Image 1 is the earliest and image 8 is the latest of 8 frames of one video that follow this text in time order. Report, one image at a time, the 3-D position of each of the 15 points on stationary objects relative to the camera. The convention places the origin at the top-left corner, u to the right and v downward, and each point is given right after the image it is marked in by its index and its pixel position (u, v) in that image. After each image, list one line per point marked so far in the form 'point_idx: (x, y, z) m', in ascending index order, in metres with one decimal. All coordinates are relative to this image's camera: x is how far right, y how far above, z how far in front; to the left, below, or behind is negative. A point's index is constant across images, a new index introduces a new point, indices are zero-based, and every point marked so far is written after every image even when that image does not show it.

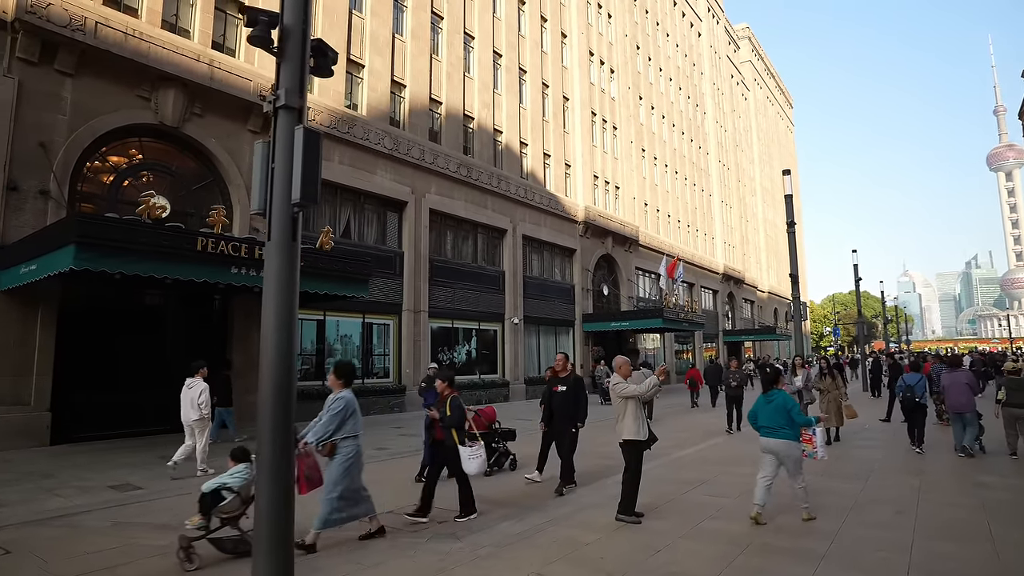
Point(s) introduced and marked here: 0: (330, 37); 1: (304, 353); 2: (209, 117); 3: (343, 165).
0: (-6.0, +8.2, +19.5) m
1: (-6.4, -2.0, +18.3) m
2: (-8.2, +4.6, +16.1) m
3: (-5.5, +4.0, +19.5) m
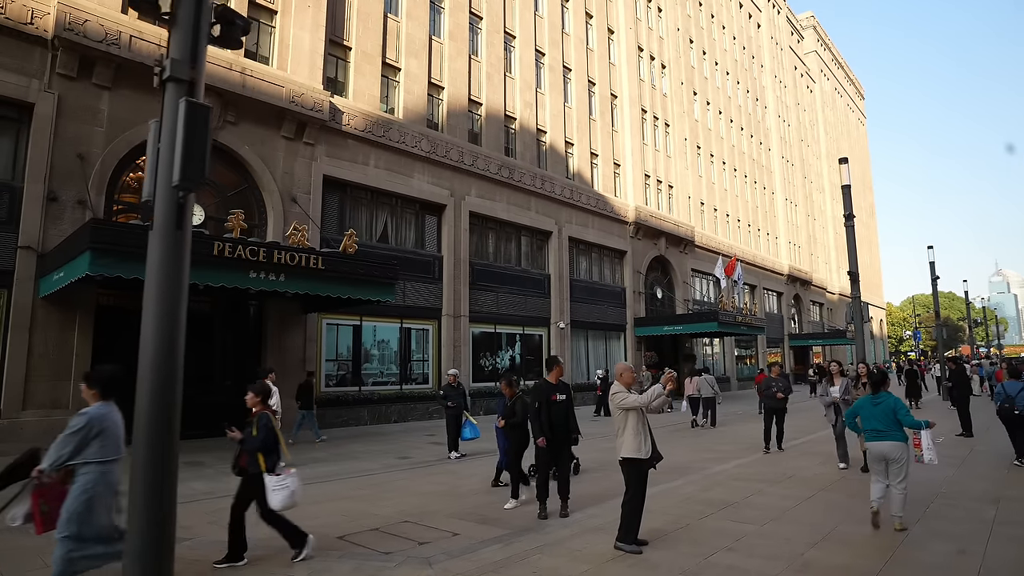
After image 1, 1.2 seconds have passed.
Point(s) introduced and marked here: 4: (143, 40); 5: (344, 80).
0: (-4.9, +8.1, +19.5) m
1: (-5.3, -2.2, +18.3) m
2: (-7.4, +4.5, +16.3) m
3: (-4.3, +3.9, +19.4) m
4: (-8.8, +5.9, +14.3) m
5: (-5.5, +6.7, +19.2) m
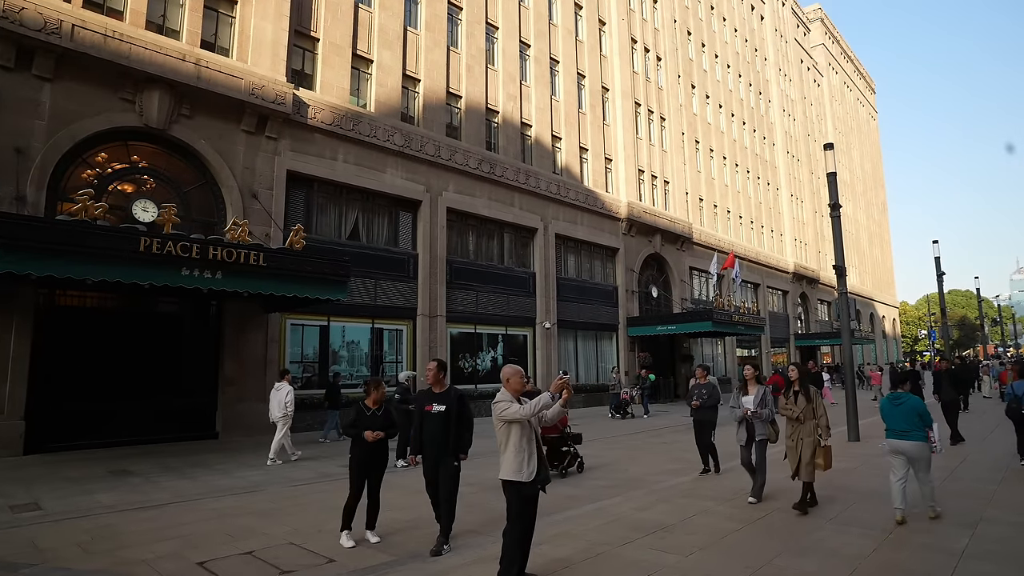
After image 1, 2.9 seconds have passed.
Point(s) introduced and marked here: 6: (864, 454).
0: (-5.7, +8.1, +18.9) m
1: (-6.1, -2.1, +17.6) m
2: (-8.3, +4.5, +15.7) m
3: (-5.2, +3.9, +18.7) m
4: (-9.8, +5.9, +13.7) m
5: (-6.3, +6.7, +18.6) m
6: (+7.0, -3.4, +12.1) m
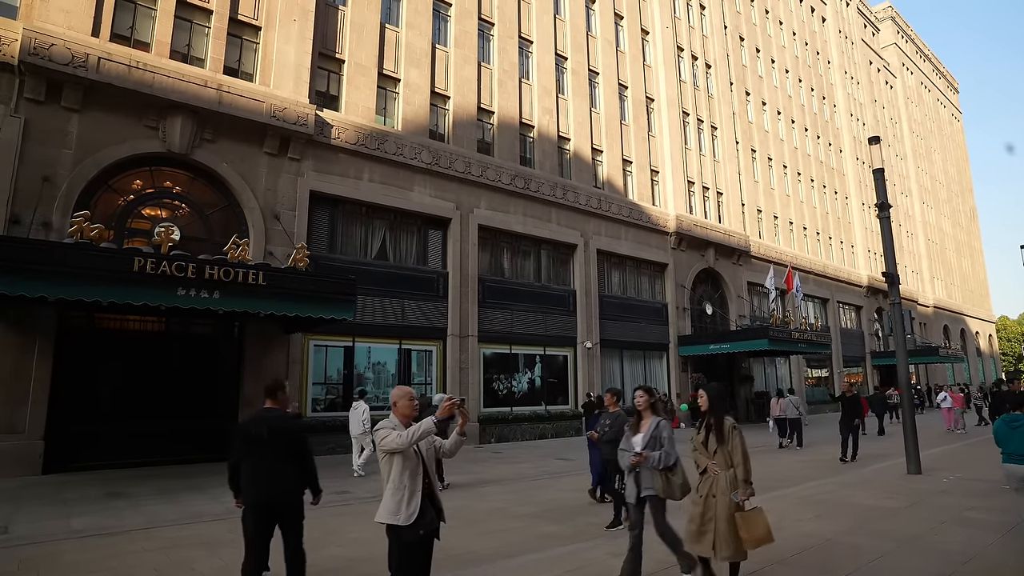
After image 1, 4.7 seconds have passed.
0: (-4.9, +7.5, +18.9) m
1: (-5.3, -2.7, +17.3) m
2: (-7.8, +3.9, +16.0) m
3: (-4.3, +3.3, +18.6) m
4: (-9.5, +5.4, +14.1) m
5: (-5.5, +6.1, +18.7) m
6: (+7.2, -3.5, +10.3) m
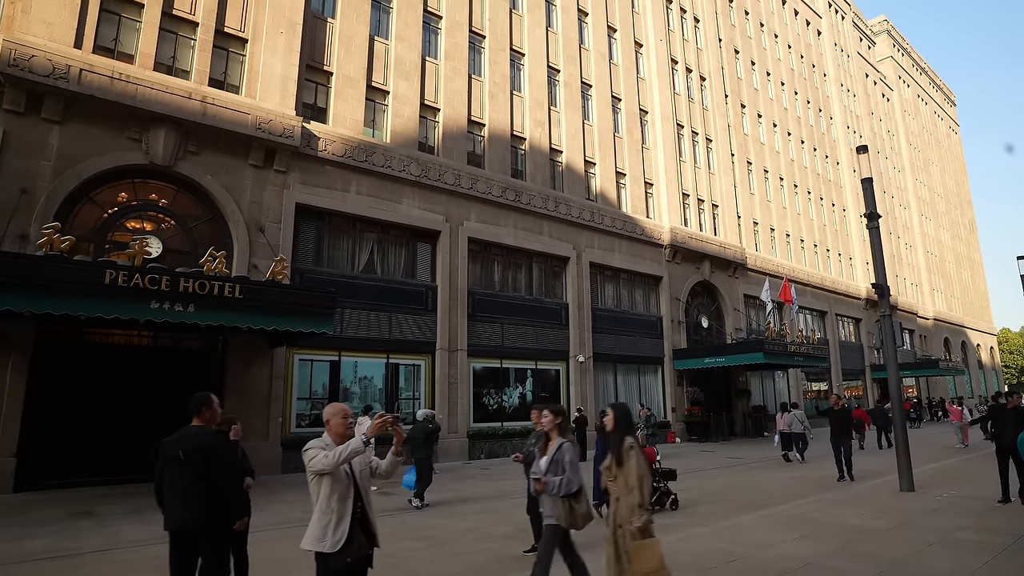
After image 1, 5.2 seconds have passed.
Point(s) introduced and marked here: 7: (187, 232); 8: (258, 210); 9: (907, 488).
0: (-5.3, +7.0, +18.8) m
1: (-5.7, -3.1, +17.1) m
2: (-8.1, +3.6, +15.8) m
3: (-4.7, +2.9, +18.4) m
4: (-9.9, +5.1, +14.0) m
5: (-5.9, +5.7, +18.6) m
6: (+6.8, -3.8, +10.0) m
7: (-8.4, +1.5, +15.5) m
8: (-7.0, +2.2, +16.6) m
9: (+8.1, -4.1, +12.2) m
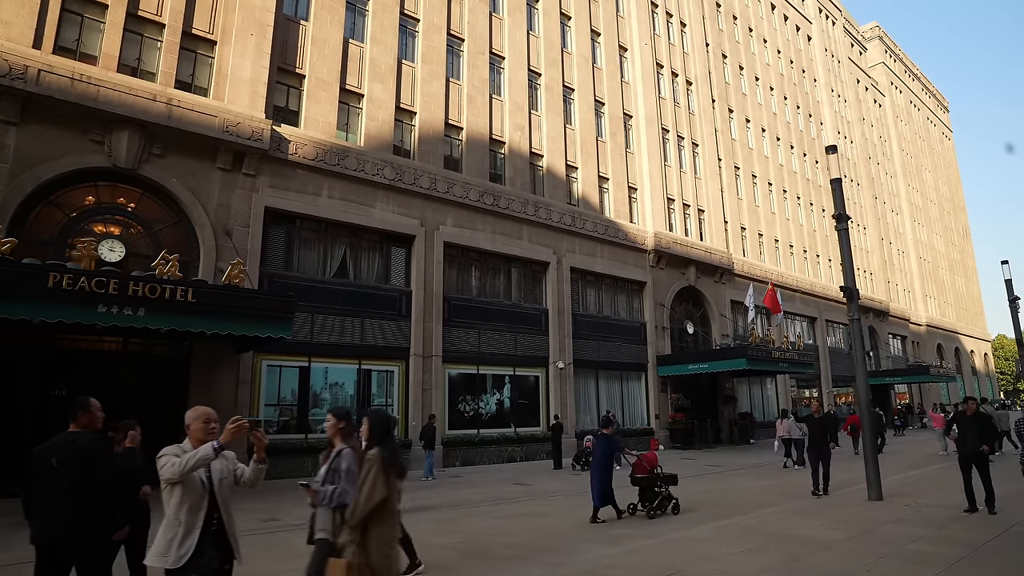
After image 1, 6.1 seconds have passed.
0: (-6.1, +6.9, +18.7) m
1: (-6.5, -3.3, +16.8) m
2: (-8.9, +3.4, +15.6) m
3: (-5.5, +2.7, +18.2) m
4: (-10.7, +5.0, +13.8) m
5: (-6.7, +5.5, +18.4) m
6: (+6.0, -3.9, +9.7) m
7: (-9.2, +1.3, +15.3) m
8: (-7.8, +2.0, +16.3) m
9: (+7.3, -4.2, +11.9) m
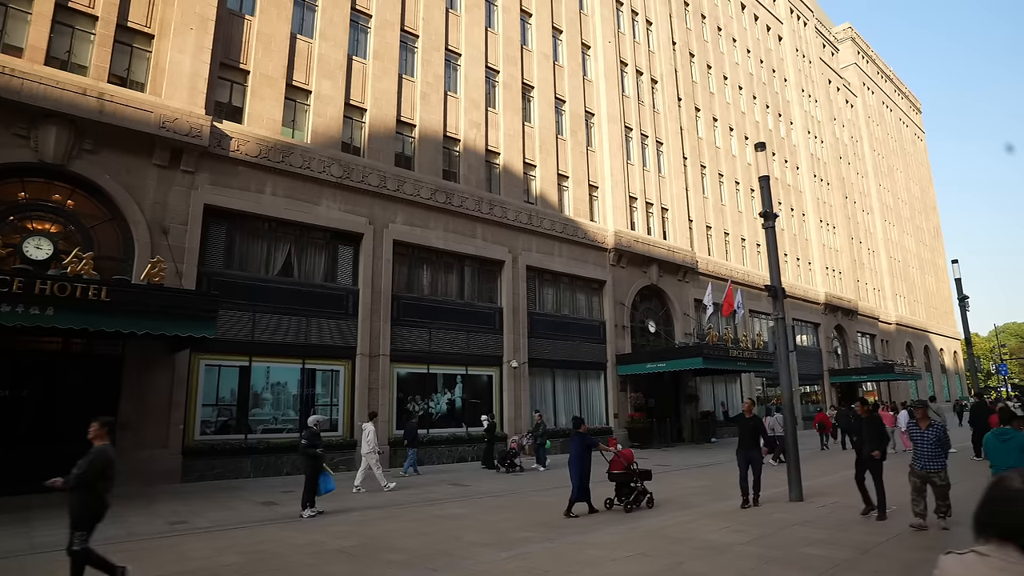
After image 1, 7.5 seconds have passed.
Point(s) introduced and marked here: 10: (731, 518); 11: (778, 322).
0: (-7.7, +6.9, +18.4) m
1: (-8.1, -3.2, +16.6) m
2: (-10.5, +3.5, +15.3) m
3: (-7.1, +2.8, +18.0) m
4: (-12.2, +5.0, +13.5) m
5: (-8.3, +5.6, +18.1) m
6: (+4.5, -3.9, +9.8) m
7: (-10.8, +1.4, +15.0) m
8: (-9.5, +2.1, +16.1) m
9: (+5.7, -4.2, +12.0) m
10: (+3.8, -4.0, +10.5) m
11: (+5.6, -0.8, +12.5) m
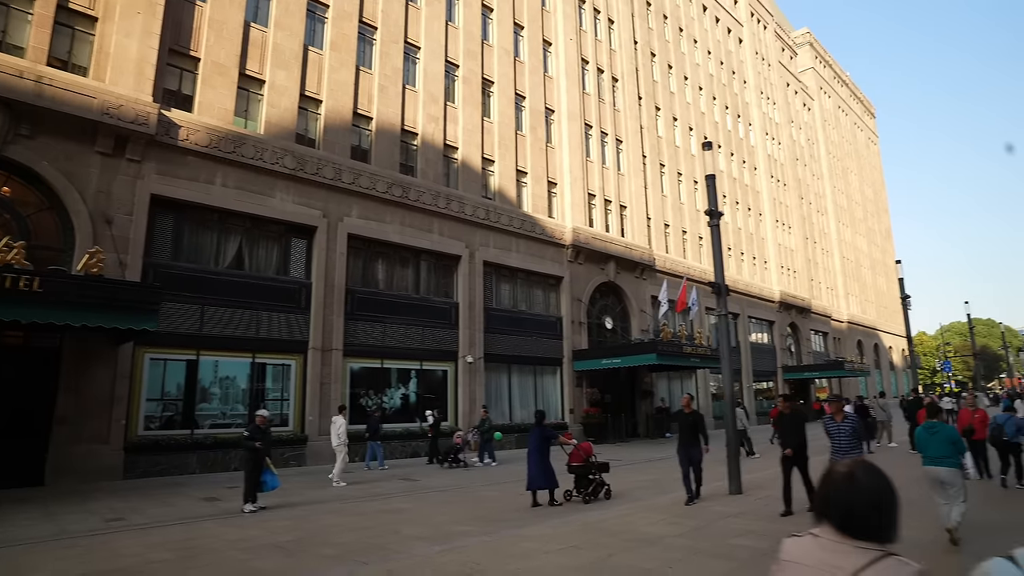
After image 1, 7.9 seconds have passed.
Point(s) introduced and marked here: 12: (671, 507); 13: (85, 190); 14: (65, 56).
0: (-9.0, +7.2, +18.0) m
1: (-9.4, -3.0, +16.3) m
2: (-11.7, +3.7, +14.8) m
3: (-8.5, +3.0, +17.6) m
4: (-13.3, +5.2, +12.9) m
5: (-9.6, +5.8, +17.7) m
6: (+3.5, -3.9, +10.2) m
7: (-12.0, +1.6, +14.5) m
8: (-10.7, +2.3, +15.6) m
9: (+4.6, -4.2, +12.4) m
10: (+2.8, -4.0, +10.8) m
11: (+4.5, -0.8, +12.9) m
12: (+3.0, -4.2, +11.4) m
13: (-11.0, +2.5, +15.4) m
14: (-11.7, +6.1, +15.6) m
